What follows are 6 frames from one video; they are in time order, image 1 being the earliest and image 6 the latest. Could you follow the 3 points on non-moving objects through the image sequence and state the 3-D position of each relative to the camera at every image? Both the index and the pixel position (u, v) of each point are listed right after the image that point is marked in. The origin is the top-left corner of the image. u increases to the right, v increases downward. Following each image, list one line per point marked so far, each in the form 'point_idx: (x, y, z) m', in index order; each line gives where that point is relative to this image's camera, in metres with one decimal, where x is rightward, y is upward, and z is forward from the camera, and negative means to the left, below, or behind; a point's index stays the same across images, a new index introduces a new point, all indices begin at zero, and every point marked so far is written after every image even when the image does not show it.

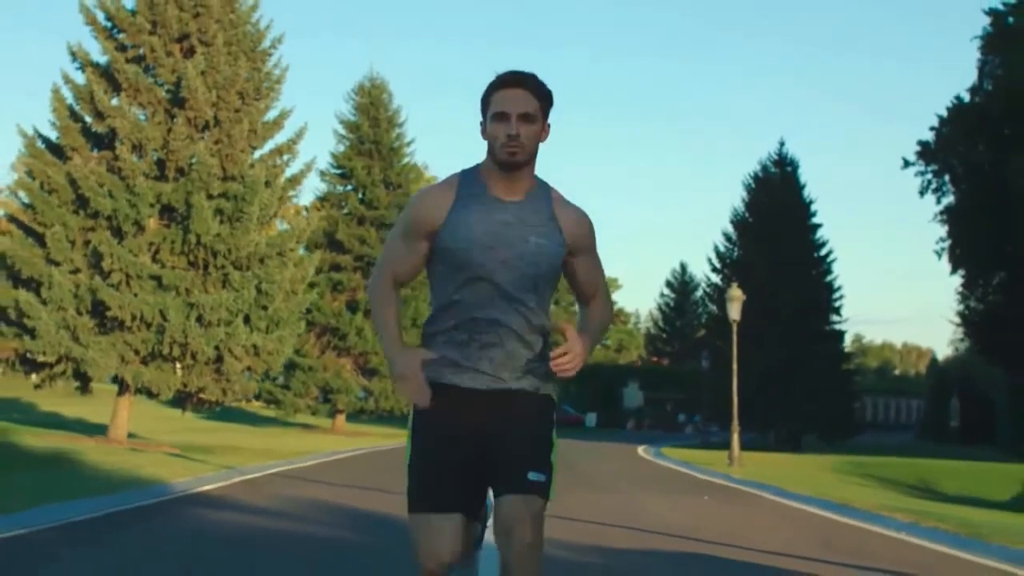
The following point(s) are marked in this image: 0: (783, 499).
0: (+3.9, -3.0, +20.1) m
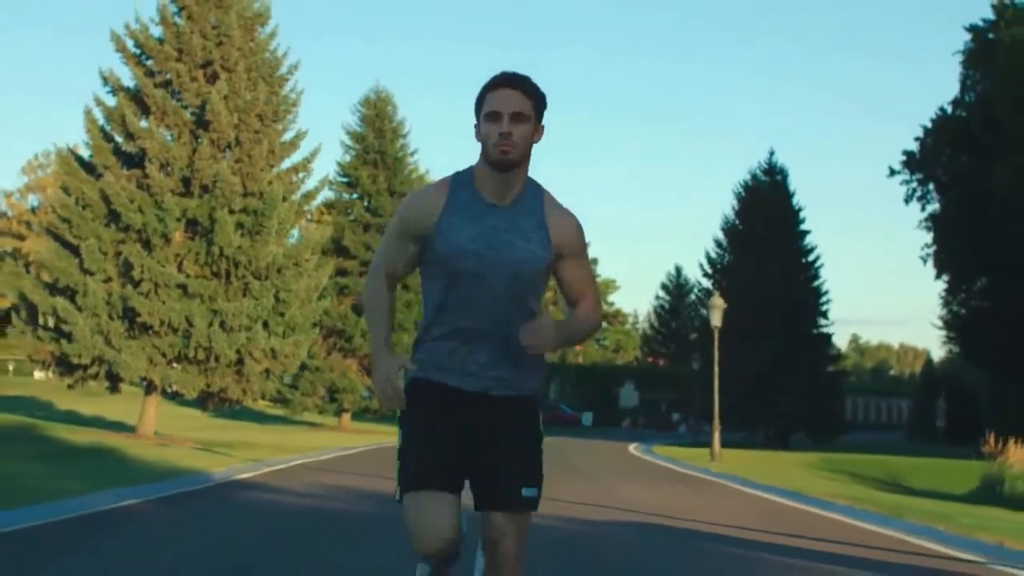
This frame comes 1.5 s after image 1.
0: (+3.8, -3.3, +22.6) m
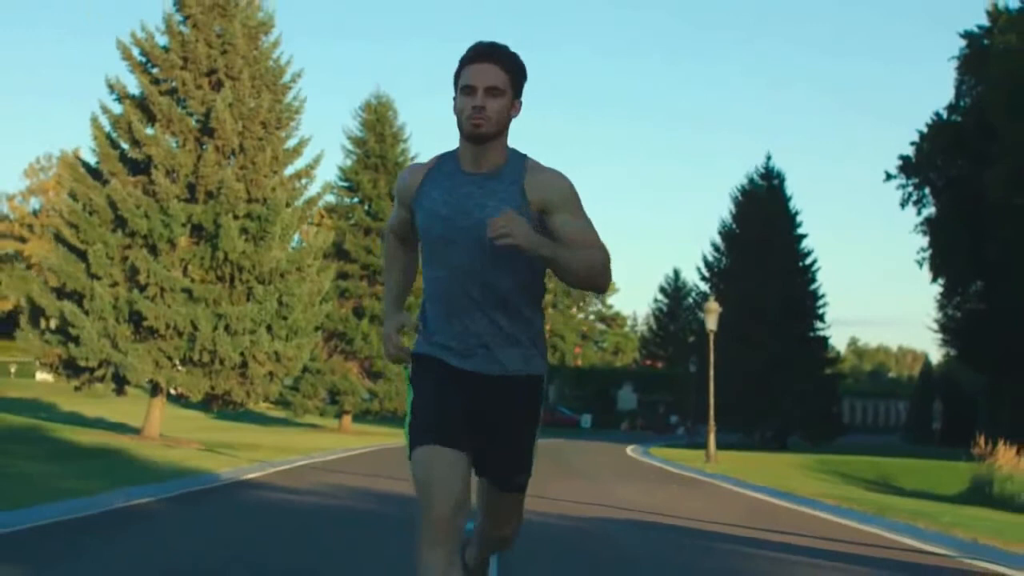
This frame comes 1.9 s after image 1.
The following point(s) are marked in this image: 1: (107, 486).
0: (+3.8, -3.4, +23.2) m
1: (-5.3, -2.6, +17.9) m
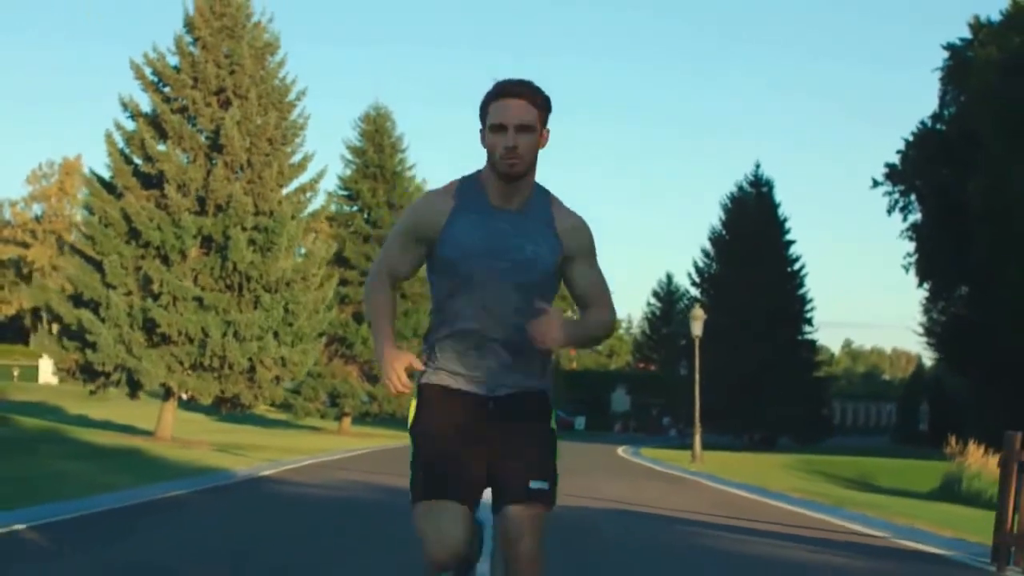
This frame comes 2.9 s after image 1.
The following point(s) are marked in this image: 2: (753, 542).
0: (+3.7, -3.6, +25.0) m
1: (-5.4, -2.8, +19.6) m
2: (+2.5, -2.7, +14.3) m
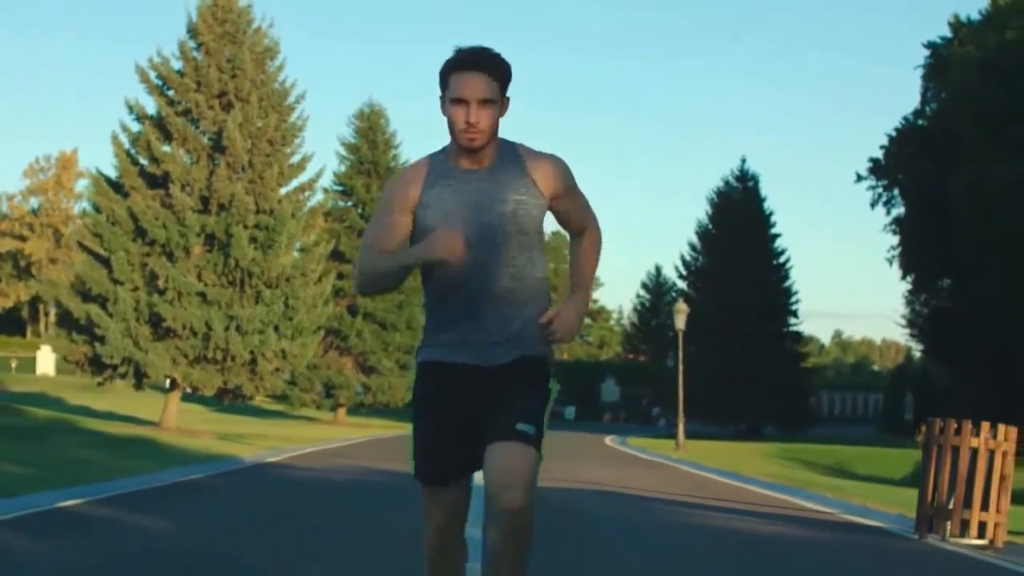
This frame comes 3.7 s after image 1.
0: (+3.5, -3.5, +26.5) m
1: (-5.5, -2.8, +21.1) m
2: (+2.3, -2.7, +15.8) m
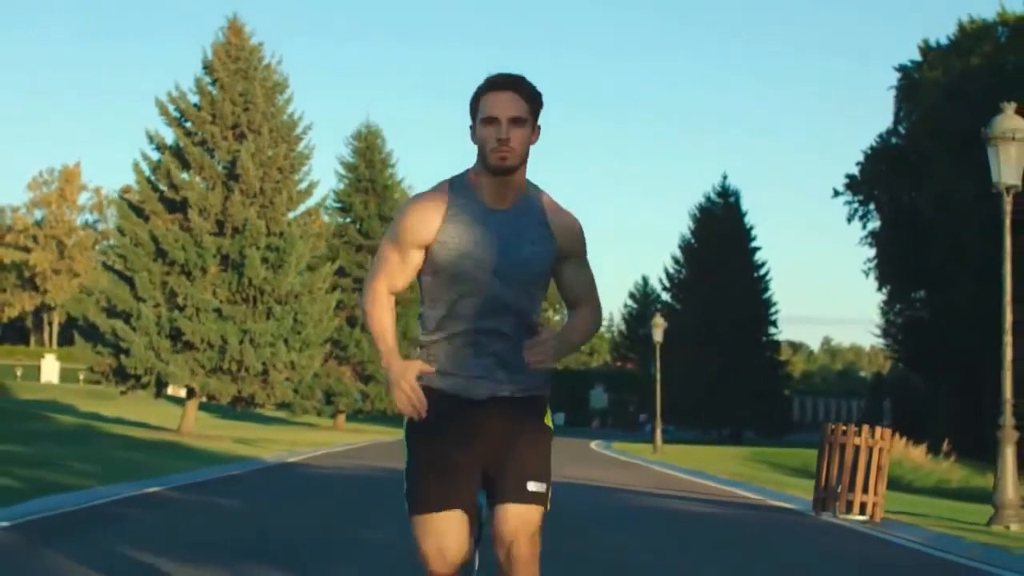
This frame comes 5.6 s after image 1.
0: (+3.3, -3.9, +29.7) m
1: (-5.7, -3.2, +24.2) m
2: (+2.2, -3.1, +19.0) m
